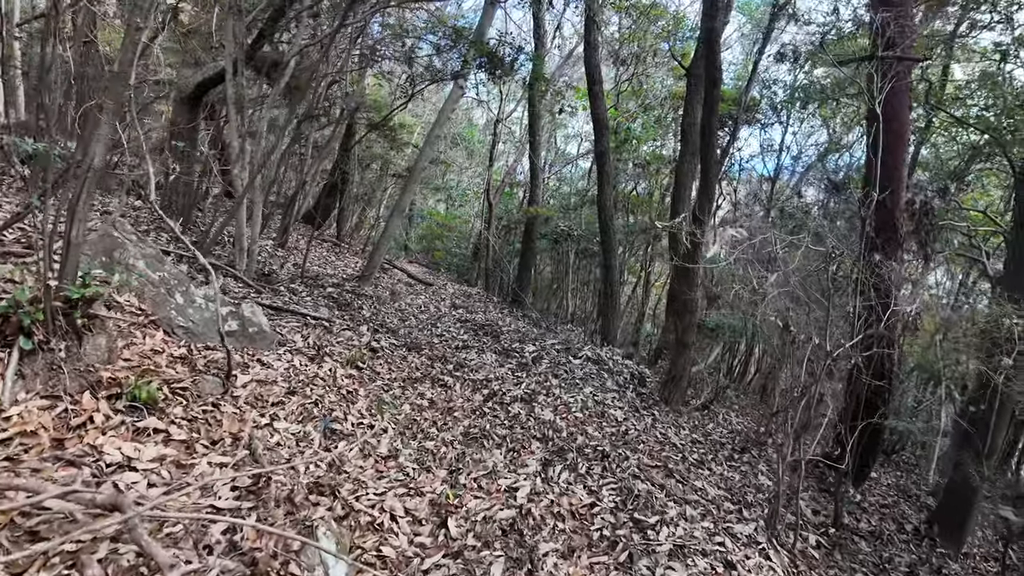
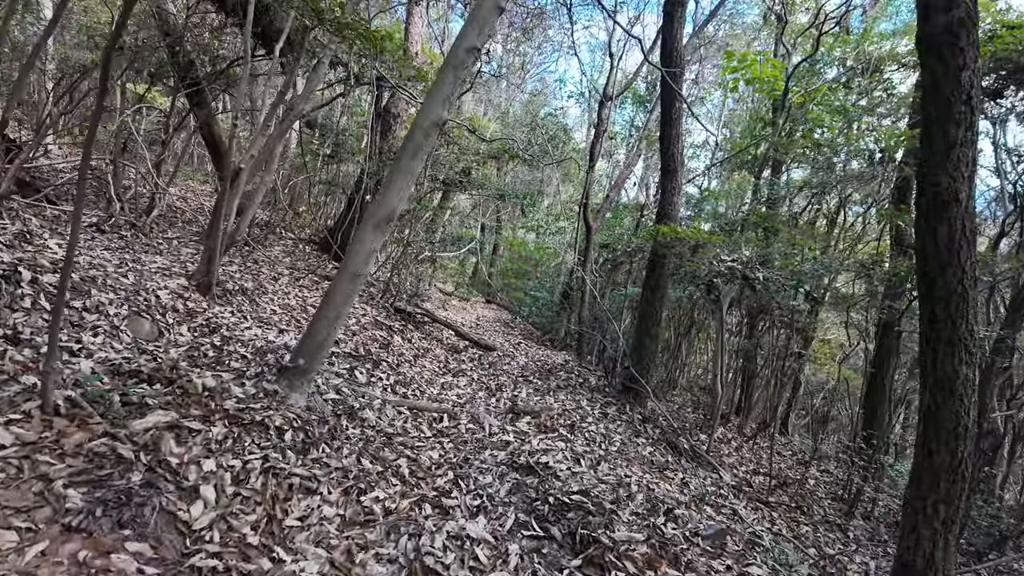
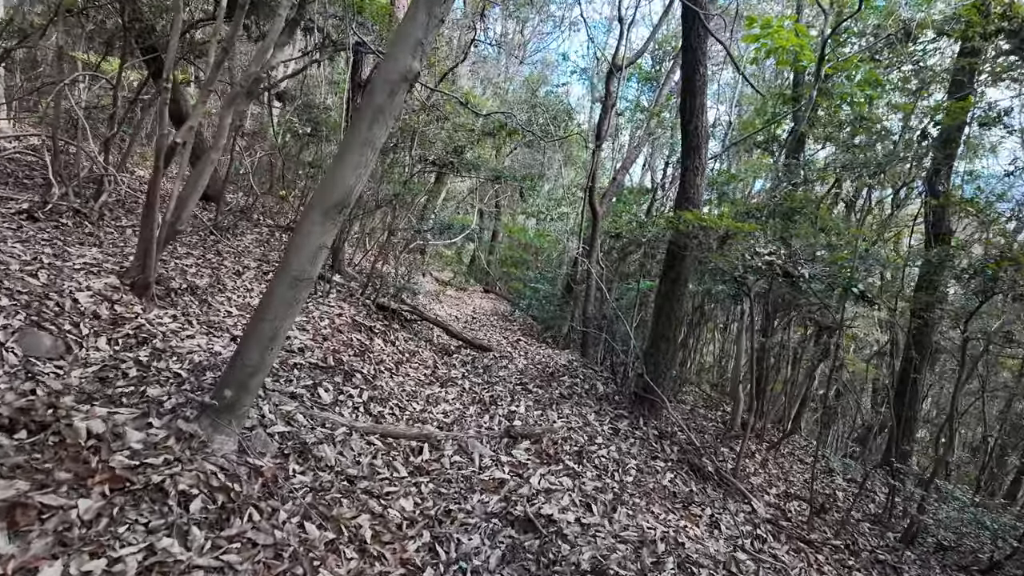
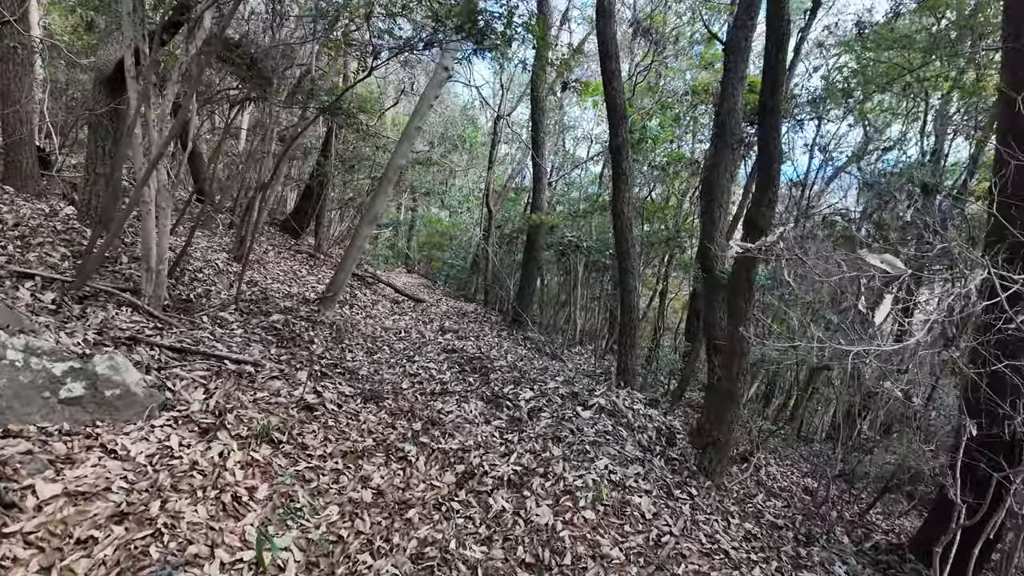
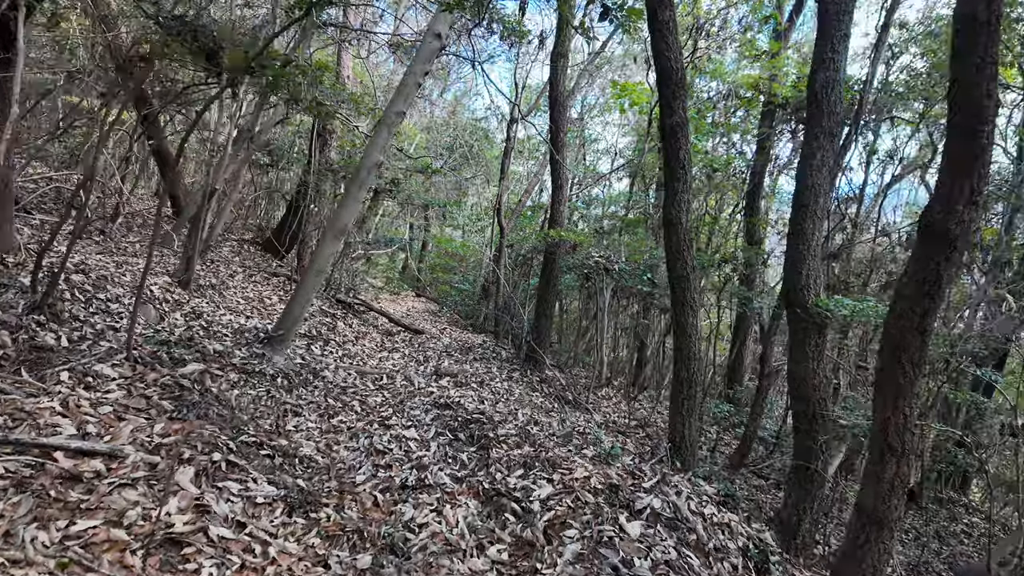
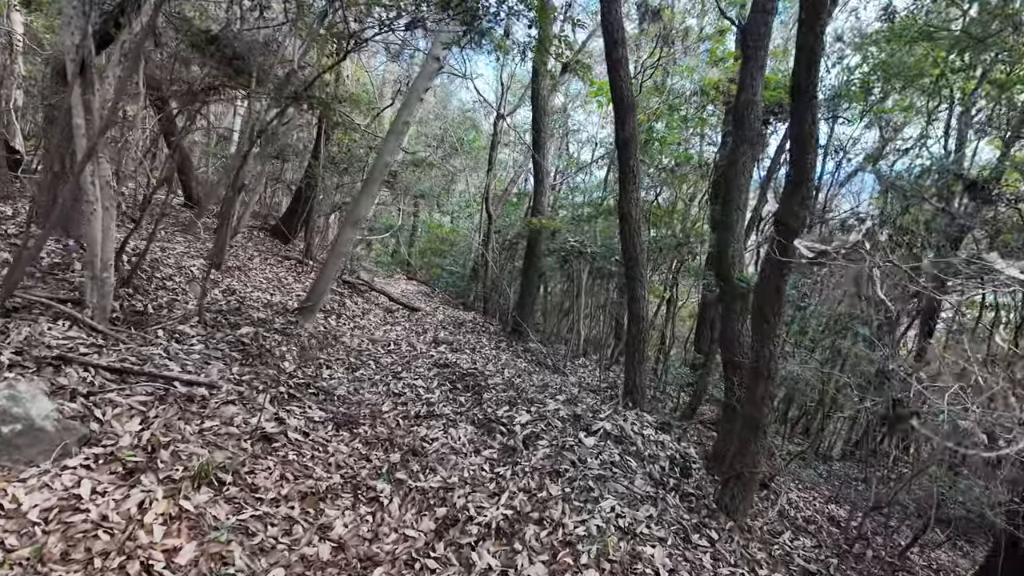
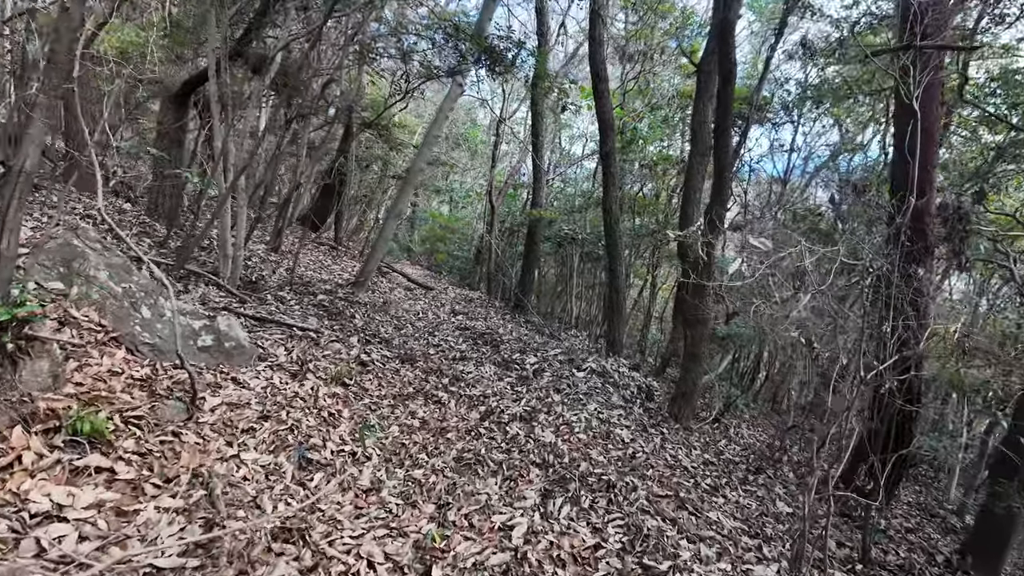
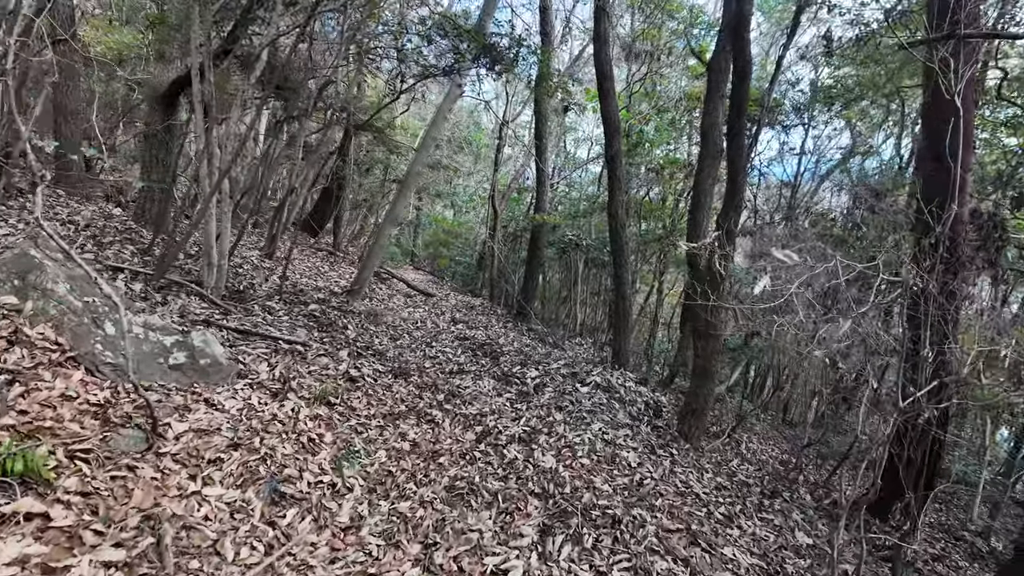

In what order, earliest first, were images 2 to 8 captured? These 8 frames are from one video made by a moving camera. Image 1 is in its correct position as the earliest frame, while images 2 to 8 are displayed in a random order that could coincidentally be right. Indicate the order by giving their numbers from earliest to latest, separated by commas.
7, 8, 4, 6, 5, 2, 3
